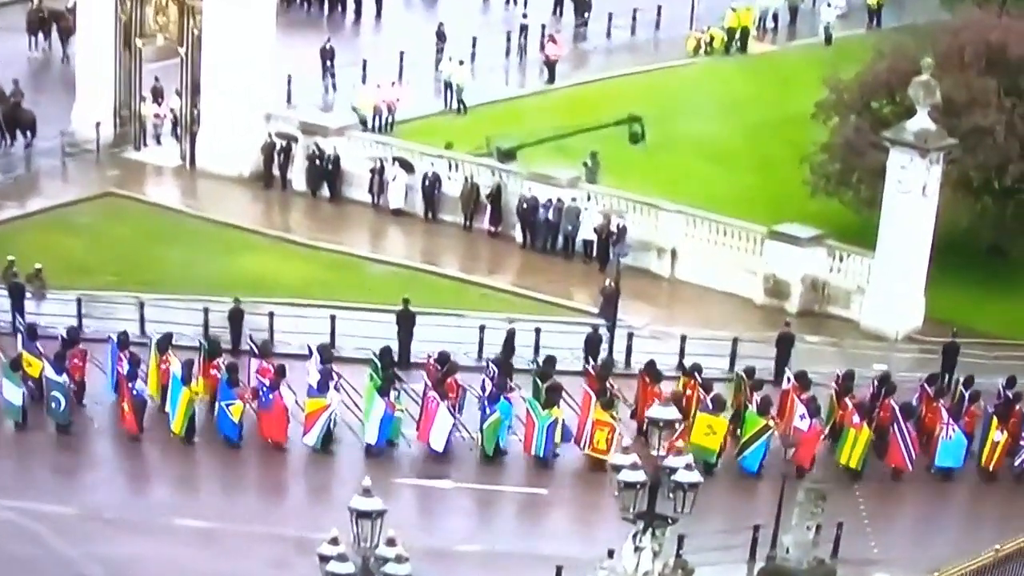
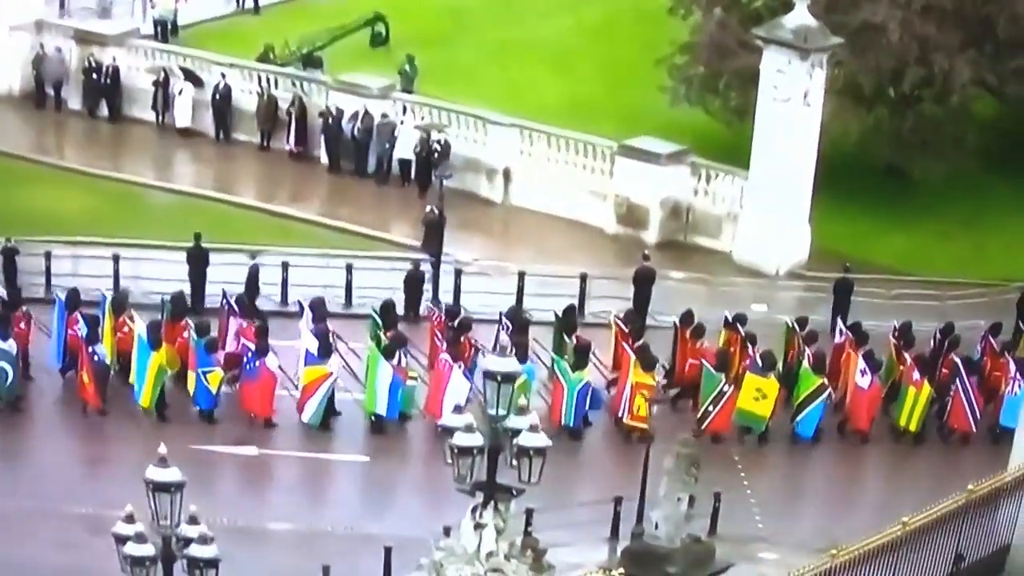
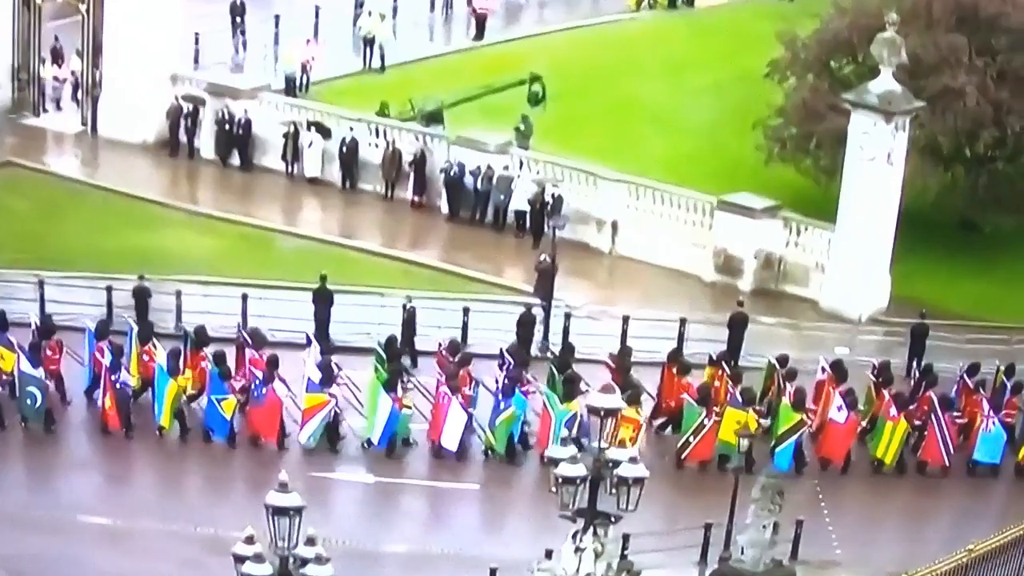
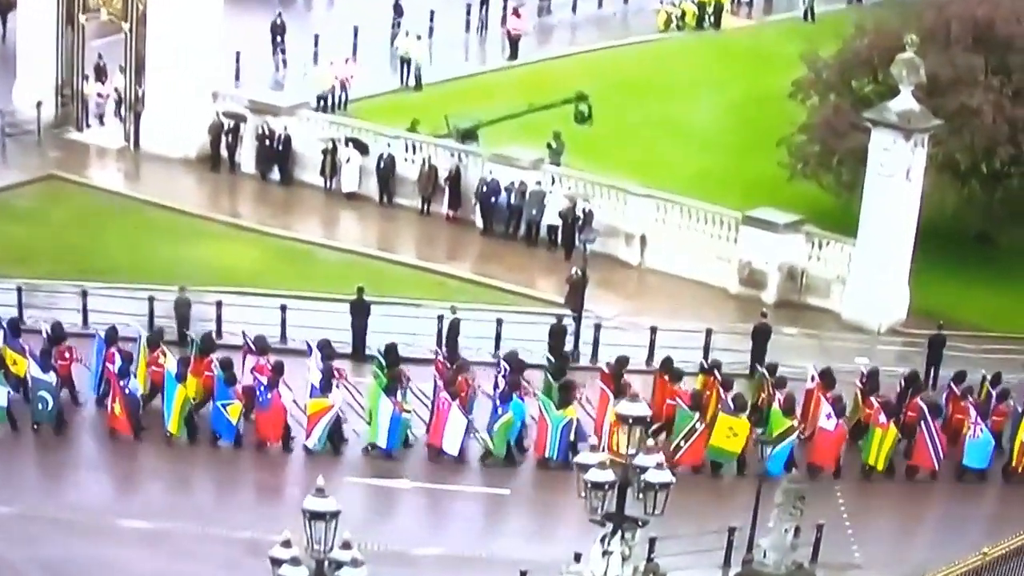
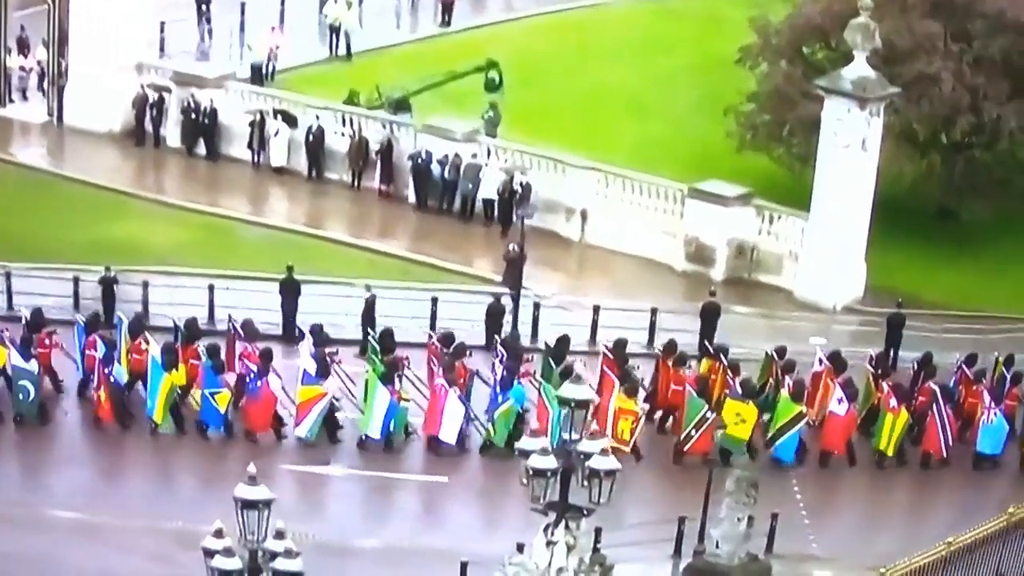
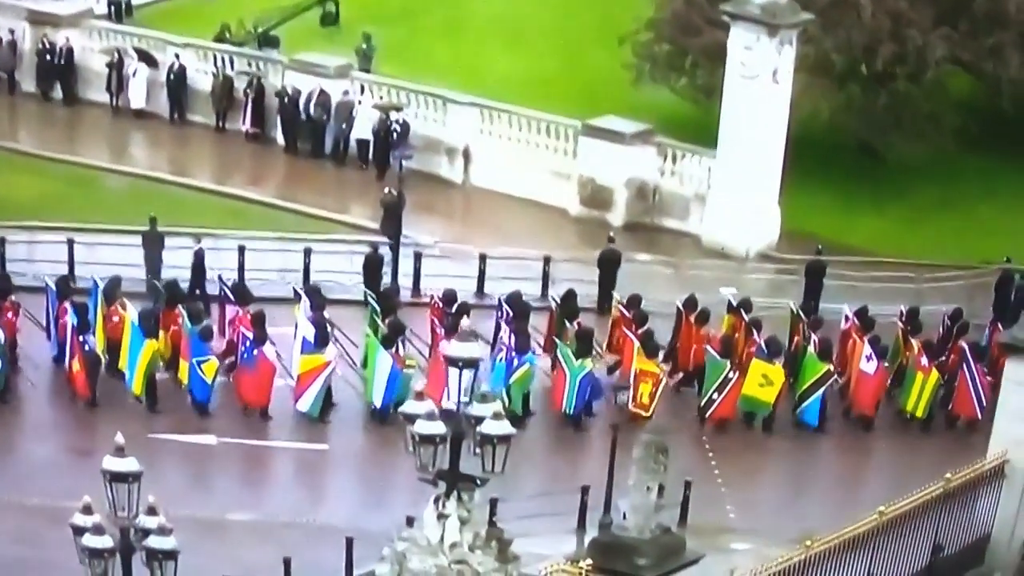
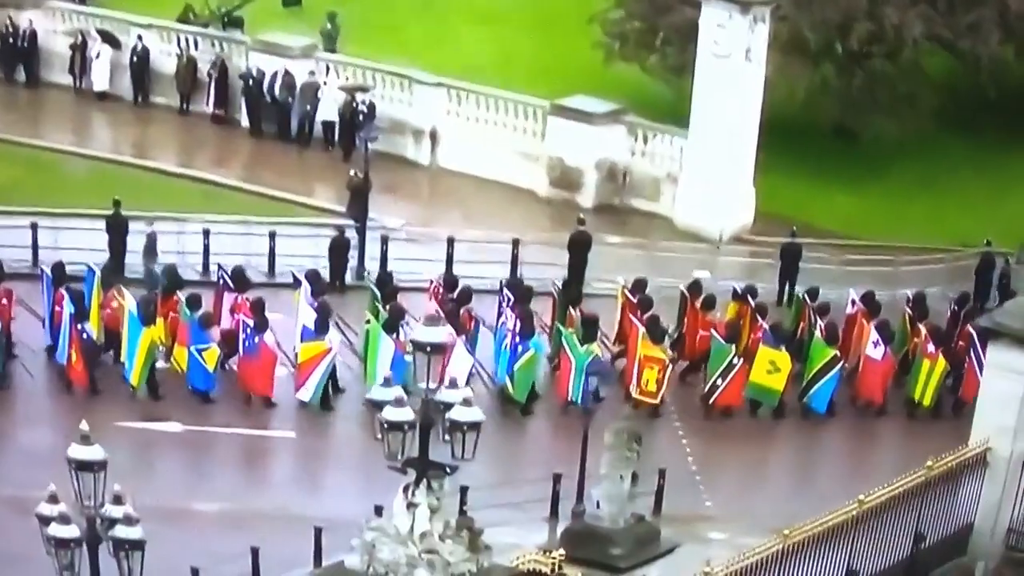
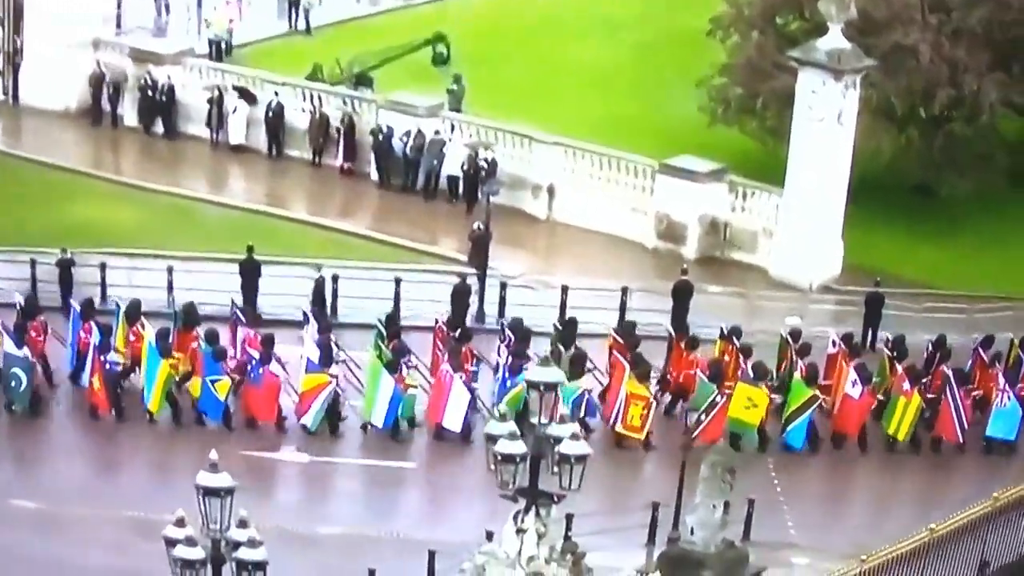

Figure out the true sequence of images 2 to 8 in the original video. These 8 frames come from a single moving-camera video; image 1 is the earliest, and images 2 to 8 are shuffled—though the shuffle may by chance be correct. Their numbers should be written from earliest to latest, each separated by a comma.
4, 3, 5, 8, 2, 6, 7
